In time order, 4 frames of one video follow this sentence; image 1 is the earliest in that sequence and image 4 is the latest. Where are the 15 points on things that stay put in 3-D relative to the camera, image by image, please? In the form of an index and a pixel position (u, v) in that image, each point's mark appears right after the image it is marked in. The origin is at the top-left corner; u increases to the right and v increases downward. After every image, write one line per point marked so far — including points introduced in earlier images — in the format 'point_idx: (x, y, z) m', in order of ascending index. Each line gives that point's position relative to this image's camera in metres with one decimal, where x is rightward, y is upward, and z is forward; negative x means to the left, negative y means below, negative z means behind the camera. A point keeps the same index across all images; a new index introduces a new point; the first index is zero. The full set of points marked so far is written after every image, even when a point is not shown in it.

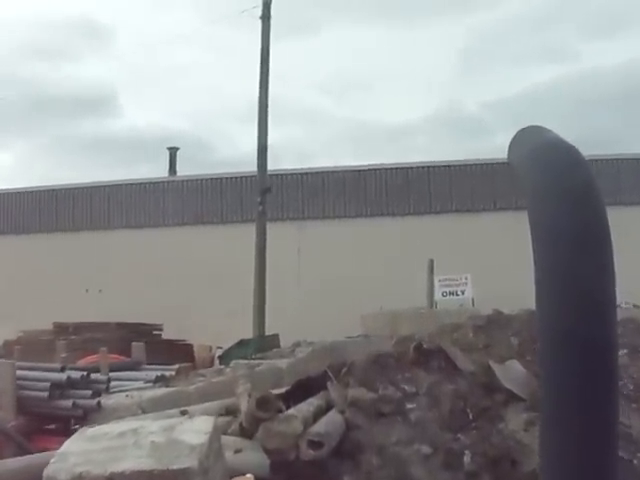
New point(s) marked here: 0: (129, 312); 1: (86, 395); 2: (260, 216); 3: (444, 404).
0: (-4.6, -1.7, +20.0) m
1: (-1.8, -1.2, +6.7) m
2: (-1.1, +0.5, +15.5) m
3: (+0.9, -1.2, +6.3) m
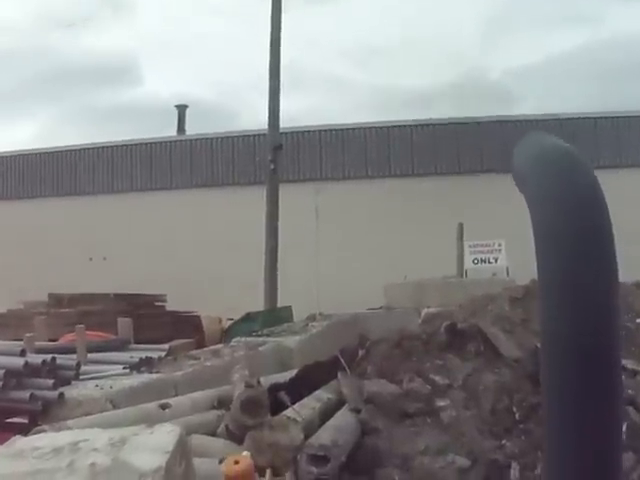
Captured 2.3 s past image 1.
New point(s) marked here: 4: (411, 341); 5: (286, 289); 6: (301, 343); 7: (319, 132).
0: (-4.1, -0.9, +18.9) m
1: (-1.8, -0.9, +5.5) m
2: (-0.8, +1.1, +14.3) m
3: (+1.0, -1.0, +5.1) m
4: (+0.6, -0.7, +6.1) m
5: (-0.8, -1.1, +18.7) m
6: (-0.2, -0.8, +7.0) m
7: (0.0, +2.5, +19.7) m
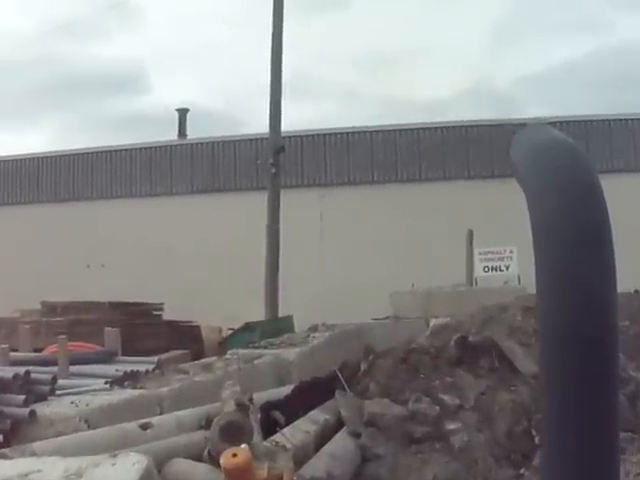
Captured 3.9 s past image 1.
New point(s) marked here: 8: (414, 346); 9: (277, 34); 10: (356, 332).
0: (-4.0, -1.1, +18.5) m
1: (-1.8, -1.0, +5.0) m
2: (-0.7, +1.0, +13.8) m
3: (+1.0, -1.0, +4.6) m
4: (+0.6, -0.8, +5.6) m
5: (-0.6, -1.2, +18.2) m
6: (-0.2, -0.9, +6.5) m
7: (+0.1, +2.4, +19.2) m
8: (+0.6, -0.7, +5.8) m
9: (-0.7, +3.4, +14.4) m
10: (+0.3, -0.8, +7.4) m
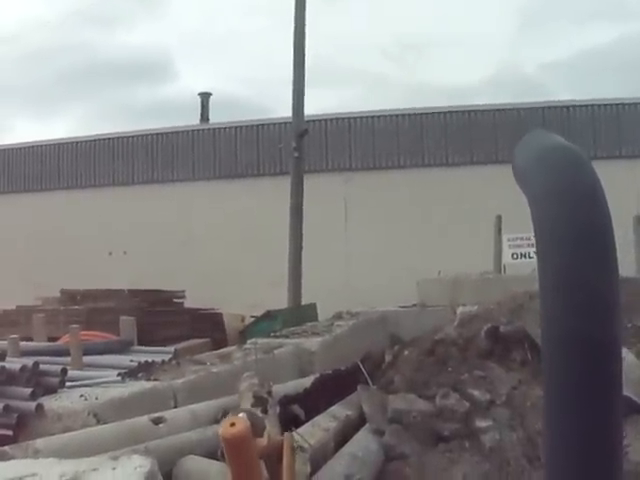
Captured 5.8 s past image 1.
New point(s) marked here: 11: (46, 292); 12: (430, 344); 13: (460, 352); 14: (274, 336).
0: (-3.5, -0.8, +18.3) m
1: (-1.7, -0.9, +4.8) m
2: (-0.4, +1.2, +13.5) m
3: (+1.1, -0.9, +4.3) m
4: (+0.8, -0.7, +5.3) m
5: (-0.1, -0.9, +18.0) m
6: (0.0, -0.8, +6.2) m
7: (+0.6, +2.7, +18.8) m
8: (+0.8, -0.6, +5.5) m
9: (-0.3, +3.7, +14.1) m
10: (+0.5, -0.7, +7.1) m
11: (-6.2, -1.2, +19.3) m
12: (+0.7, -0.7, +5.5) m
13: (+0.8, -0.7, +5.2) m
14: (-0.4, -0.9, +7.7) m
